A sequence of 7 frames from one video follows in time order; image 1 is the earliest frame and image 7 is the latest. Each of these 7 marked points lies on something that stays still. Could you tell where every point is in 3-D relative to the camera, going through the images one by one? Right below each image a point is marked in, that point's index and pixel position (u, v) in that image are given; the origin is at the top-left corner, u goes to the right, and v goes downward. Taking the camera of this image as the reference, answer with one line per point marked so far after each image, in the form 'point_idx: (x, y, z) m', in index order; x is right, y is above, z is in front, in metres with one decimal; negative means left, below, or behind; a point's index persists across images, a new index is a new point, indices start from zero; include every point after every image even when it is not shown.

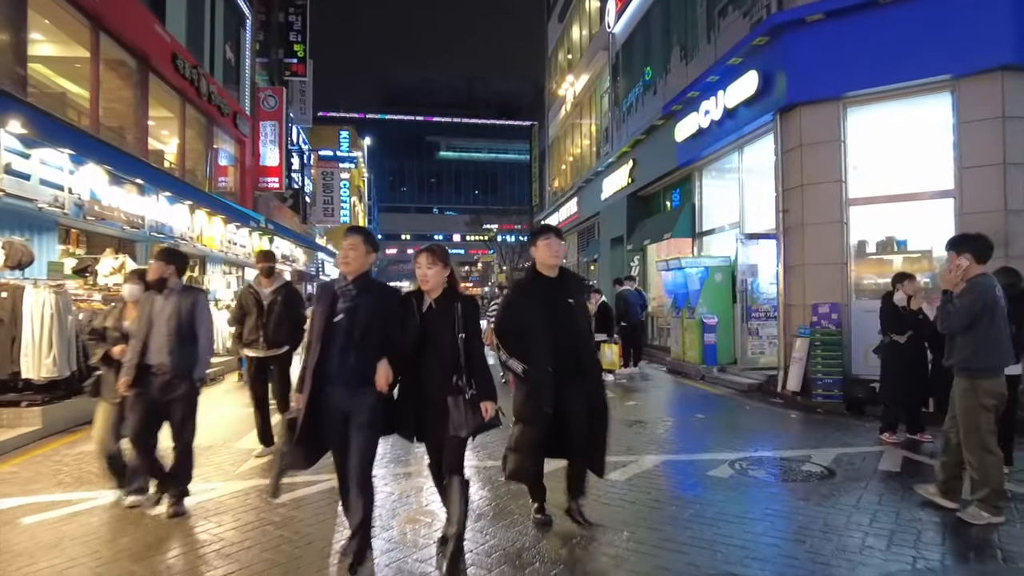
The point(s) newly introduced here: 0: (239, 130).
0: (-8.1, +4.7, +19.6) m
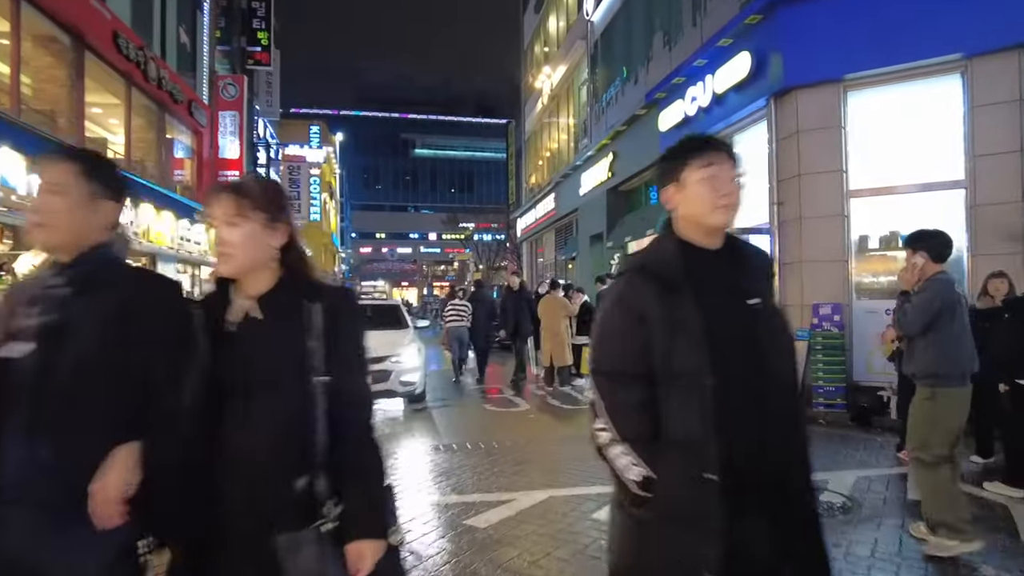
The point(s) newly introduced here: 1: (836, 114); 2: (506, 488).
0: (-8.8, +4.7, +18.3) m
1: (+4.4, +2.4, +9.0) m
2: (0.0, -1.6, +5.1) m
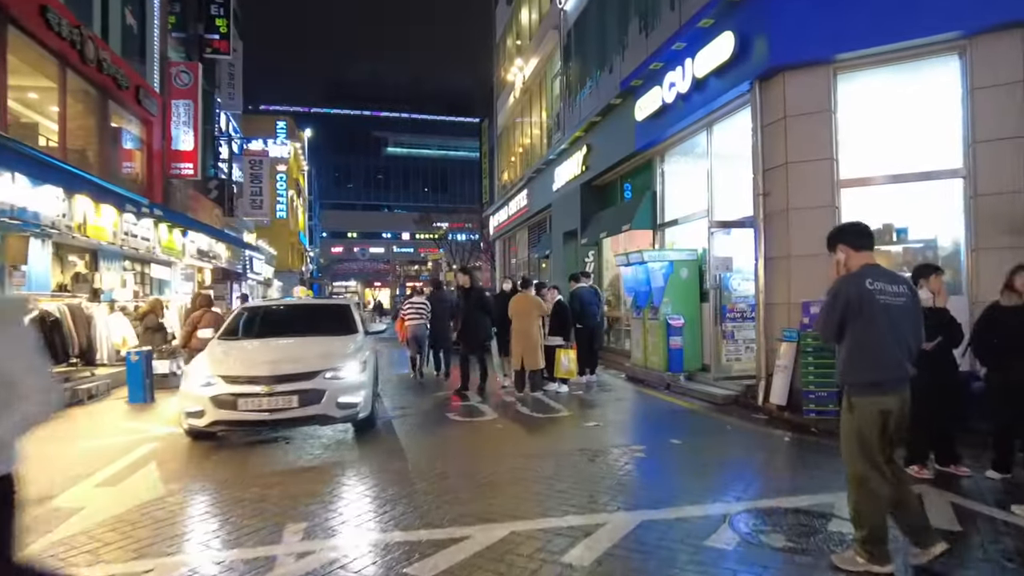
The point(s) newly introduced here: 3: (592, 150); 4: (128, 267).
0: (-9.6, +4.7, +17.2) m
1: (+4.0, +2.4, +8.4) m
2: (-0.3, -1.5, +4.3) m
3: (+1.9, +3.3, +15.7) m
4: (-9.2, +0.5, +15.8) m
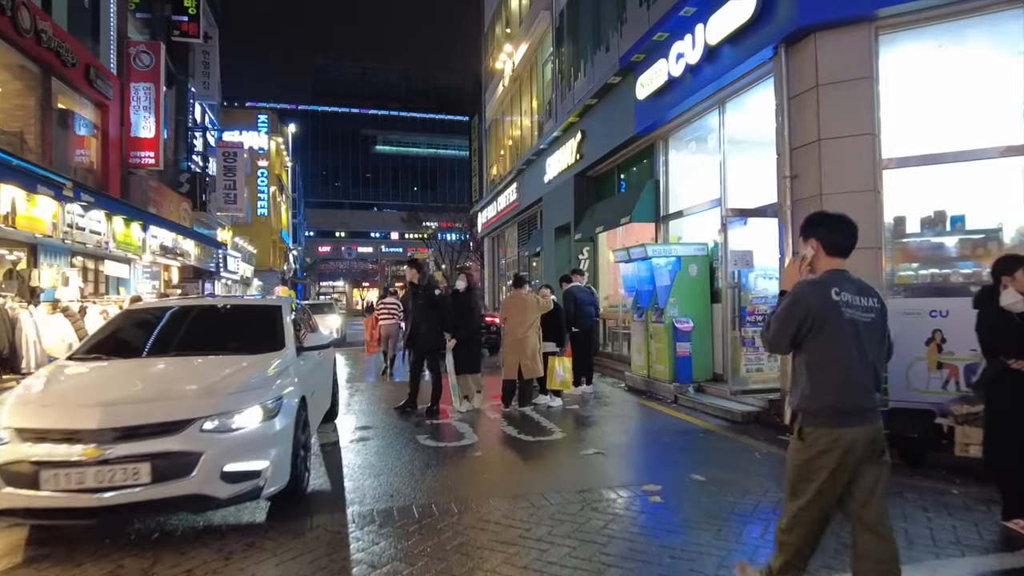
0: (-9.9, +4.7, +15.7) m
1: (+3.8, +2.4, +7.1) m
2: (-0.4, -1.5, +2.9) m
3: (+1.6, +3.3, +14.4) m
4: (-9.5, +0.6, +14.4) m
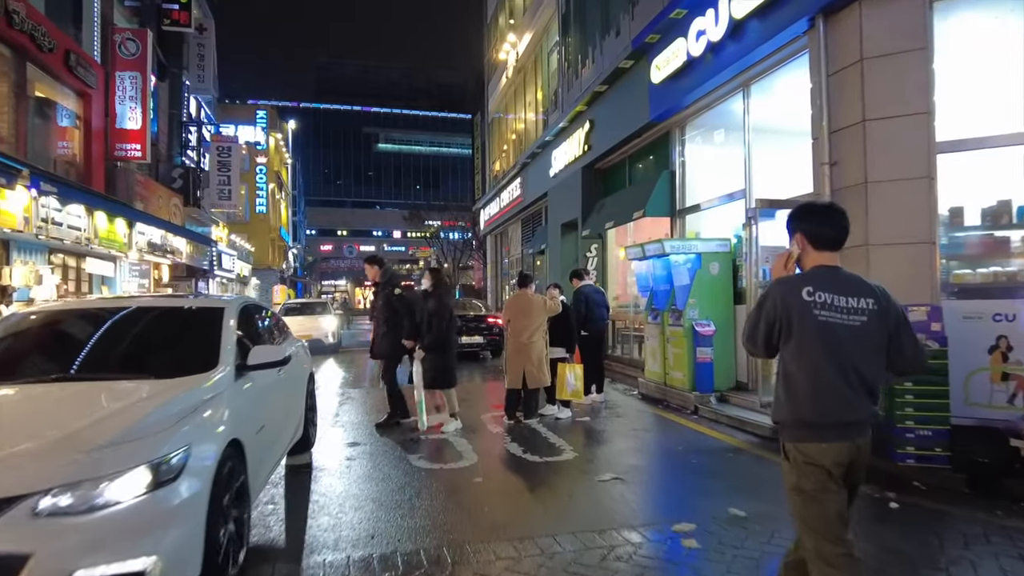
0: (-9.8, +4.7, +14.9) m
1: (+3.9, +2.4, +6.2) m
2: (-0.4, -1.5, +2.1) m
3: (+1.7, +3.3, +13.5) m
4: (-9.4, +0.6, +13.6) m
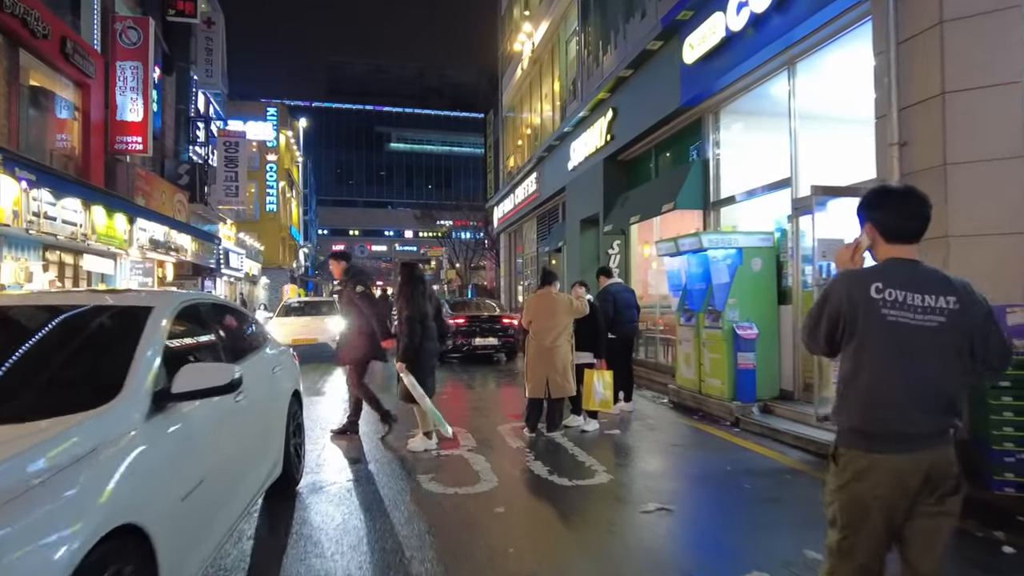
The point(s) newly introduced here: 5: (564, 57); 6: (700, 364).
0: (-9.5, +4.8, +14.3) m
1: (+4.1, +2.5, +5.4) m
2: (-0.3, -1.5, +1.3) m
3: (+2.1, +3.3, +12.7) m
4: (-9.1, +0.6, +12.9) m
5: (+1.4, +6.3, +18.0) m
6: (+2.4, -1.0, +8.6) m
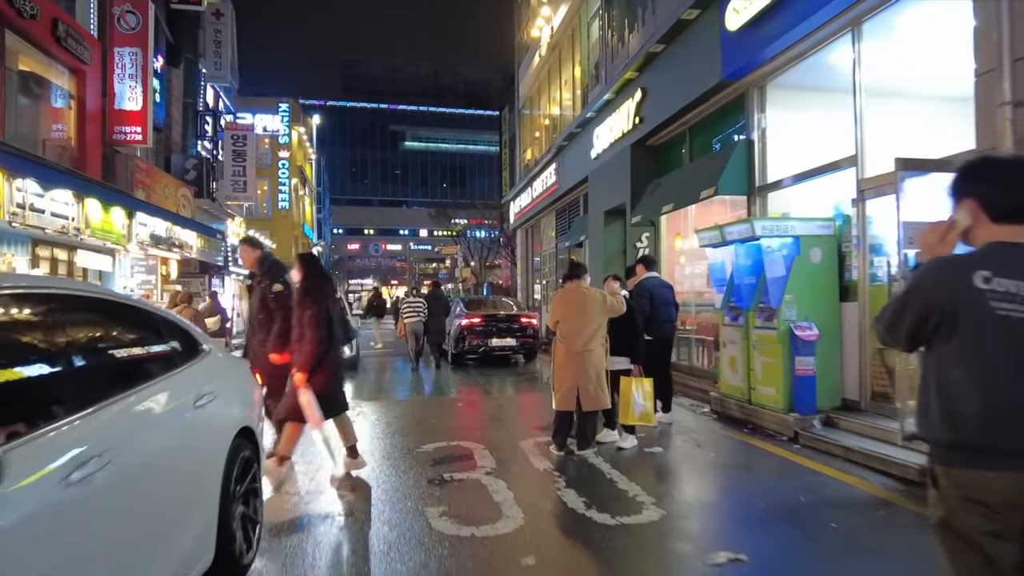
0: (-9.1, +4.8, +13.5) m
1: (+4.3, +2.5, +4.3) m
2: (-0.2, -1.4, +0.3) m
3: (+2.4, +3.4, +11.7) m
4: (-8.7, +0.7, +12.1) m
5: (+1.9, +6.4, +17.0) m
6: (+2.7, -0.9, +7.5) m
